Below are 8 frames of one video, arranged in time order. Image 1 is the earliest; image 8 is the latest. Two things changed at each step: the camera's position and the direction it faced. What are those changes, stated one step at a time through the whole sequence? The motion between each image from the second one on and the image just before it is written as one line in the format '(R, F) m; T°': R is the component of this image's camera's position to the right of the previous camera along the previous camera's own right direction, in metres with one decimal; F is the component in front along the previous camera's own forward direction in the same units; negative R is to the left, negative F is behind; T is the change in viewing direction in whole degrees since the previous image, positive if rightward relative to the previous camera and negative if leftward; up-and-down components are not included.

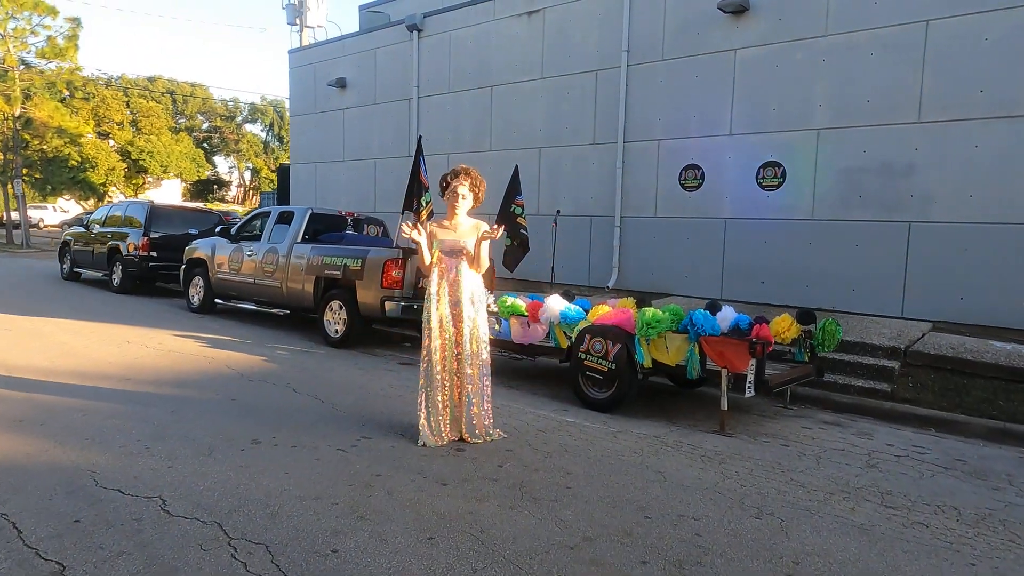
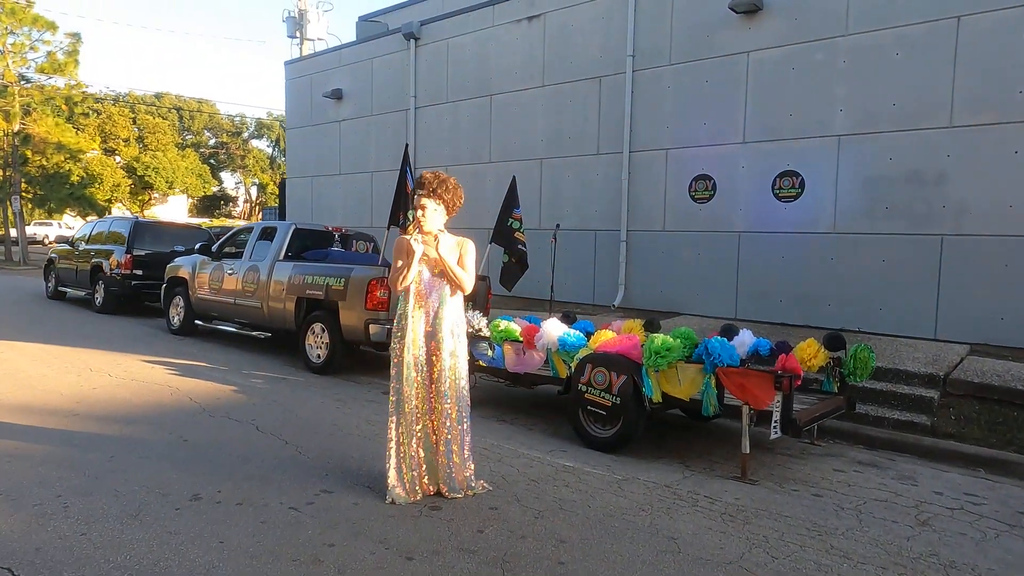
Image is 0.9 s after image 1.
(+0.1, +0.7) m; -1°
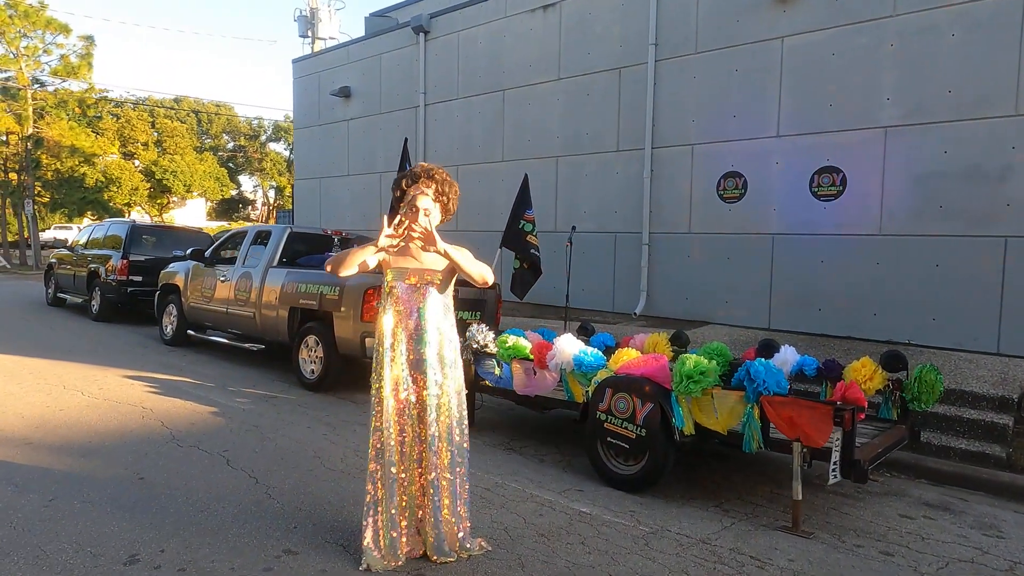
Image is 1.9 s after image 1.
(+0.1, +0.7) m; -2°
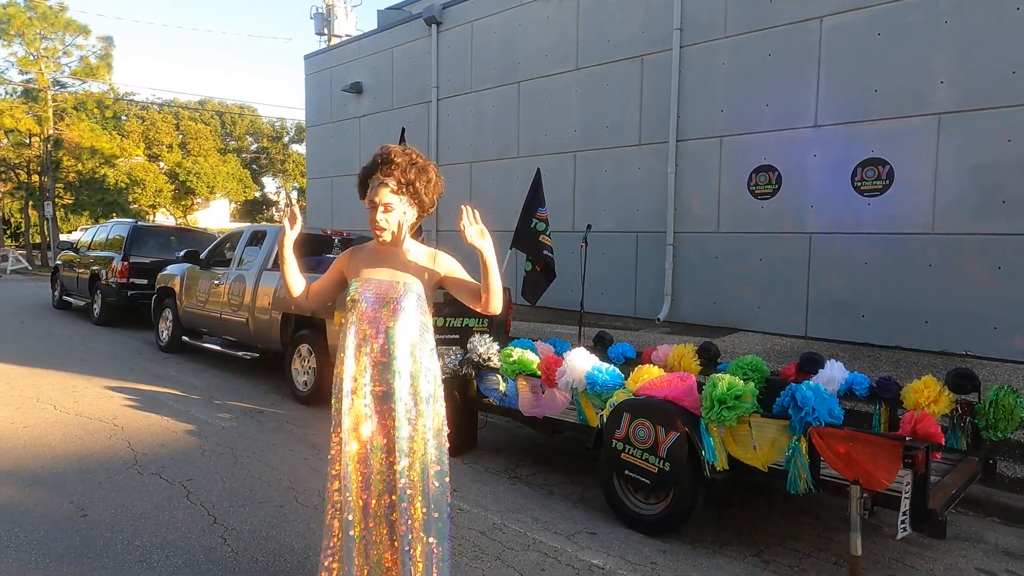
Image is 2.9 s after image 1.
(+0.1, +0.7) m; -2°
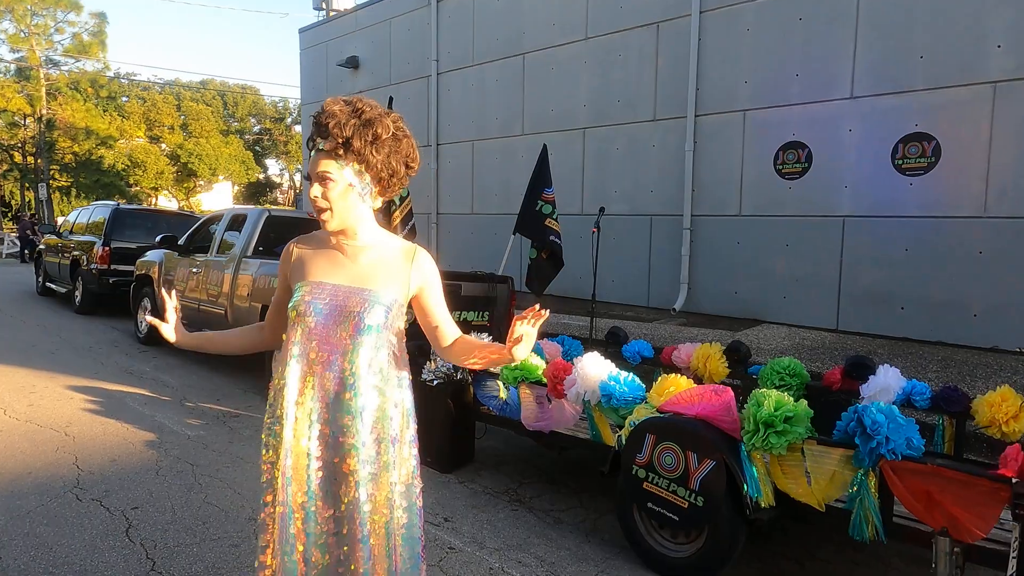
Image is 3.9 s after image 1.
(0.0, +0.7) m; -1°
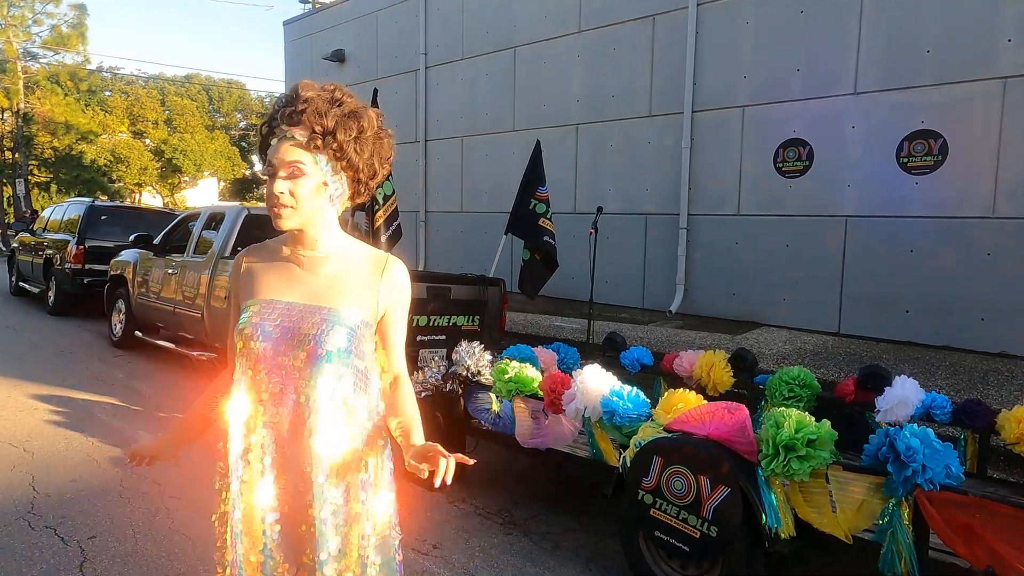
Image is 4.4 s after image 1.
(0.0, +0.3) m; +1°
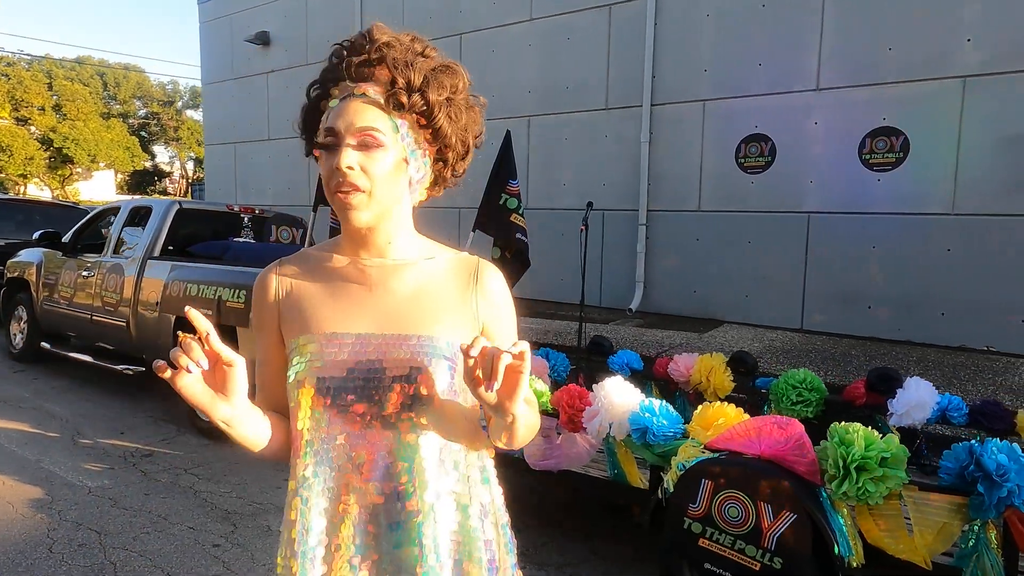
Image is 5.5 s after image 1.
(-0.5, +0.5) m; +7°
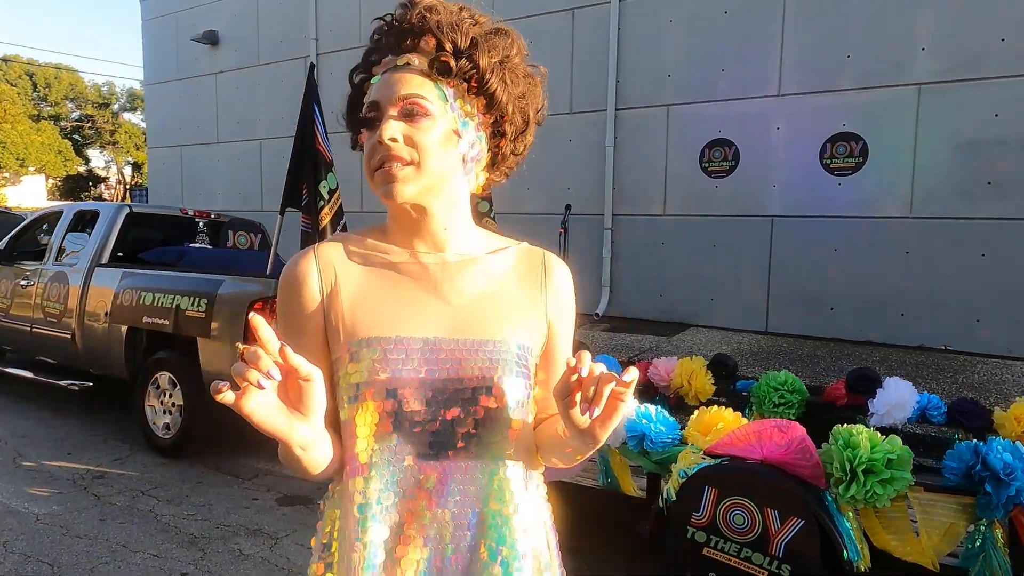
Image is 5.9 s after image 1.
(-0.2, +0.1) m; +4°
